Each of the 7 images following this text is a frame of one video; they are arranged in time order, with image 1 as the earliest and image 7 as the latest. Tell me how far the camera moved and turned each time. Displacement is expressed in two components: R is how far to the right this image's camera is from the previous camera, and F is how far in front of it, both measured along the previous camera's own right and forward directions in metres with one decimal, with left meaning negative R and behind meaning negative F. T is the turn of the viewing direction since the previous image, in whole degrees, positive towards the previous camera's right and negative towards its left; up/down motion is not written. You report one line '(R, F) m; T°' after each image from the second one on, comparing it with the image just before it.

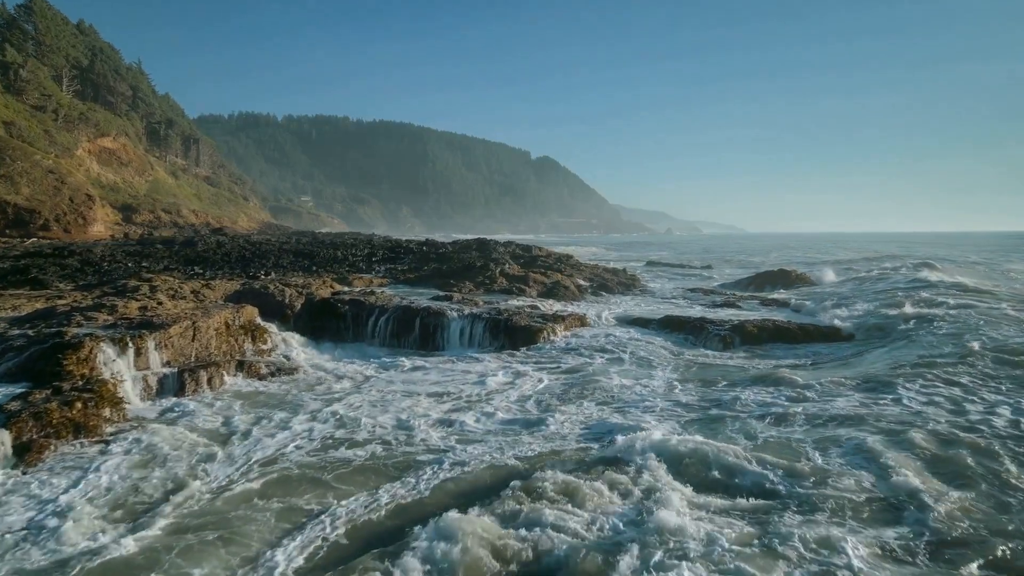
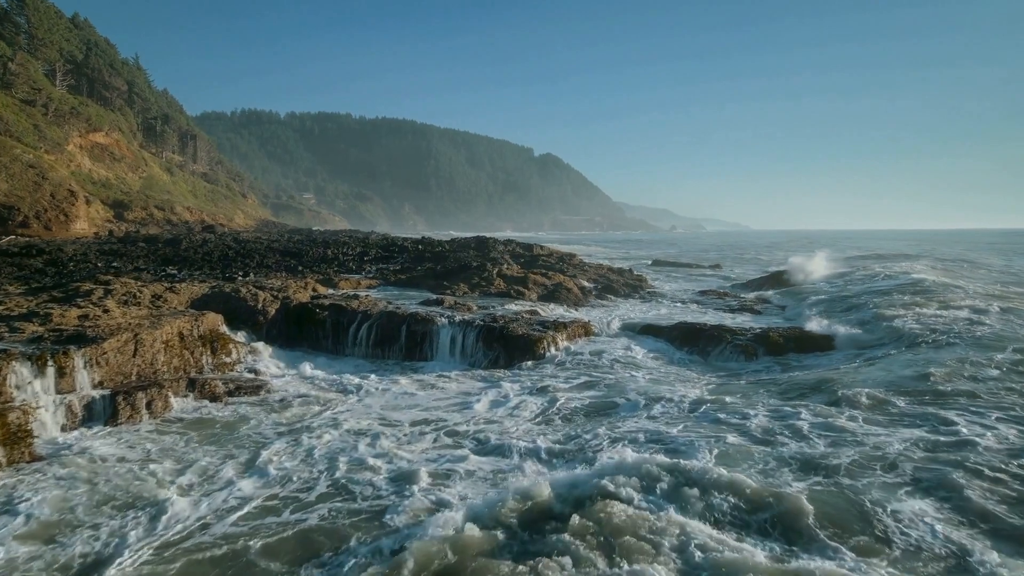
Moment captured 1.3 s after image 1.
(+0.2, +1.5) m; 0°
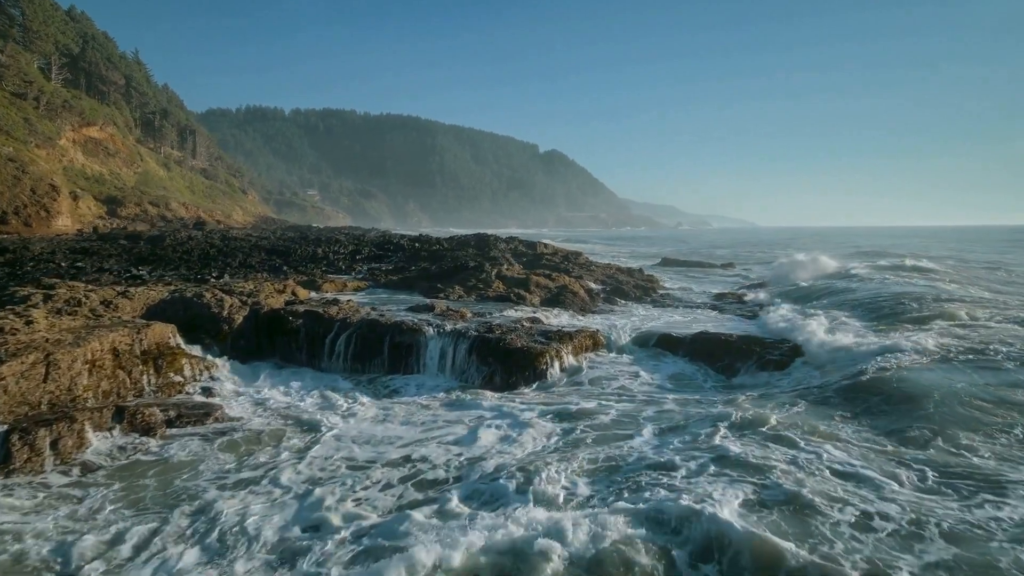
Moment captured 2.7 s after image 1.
(+0.2, +1.7) m; -1°
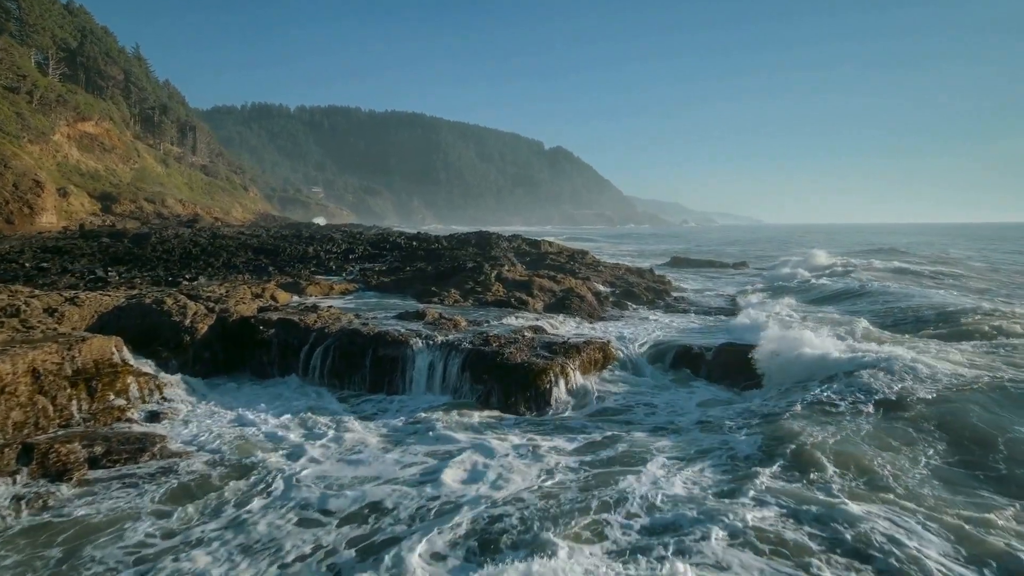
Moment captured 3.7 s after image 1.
(+0.1, +1.5) m; -1°
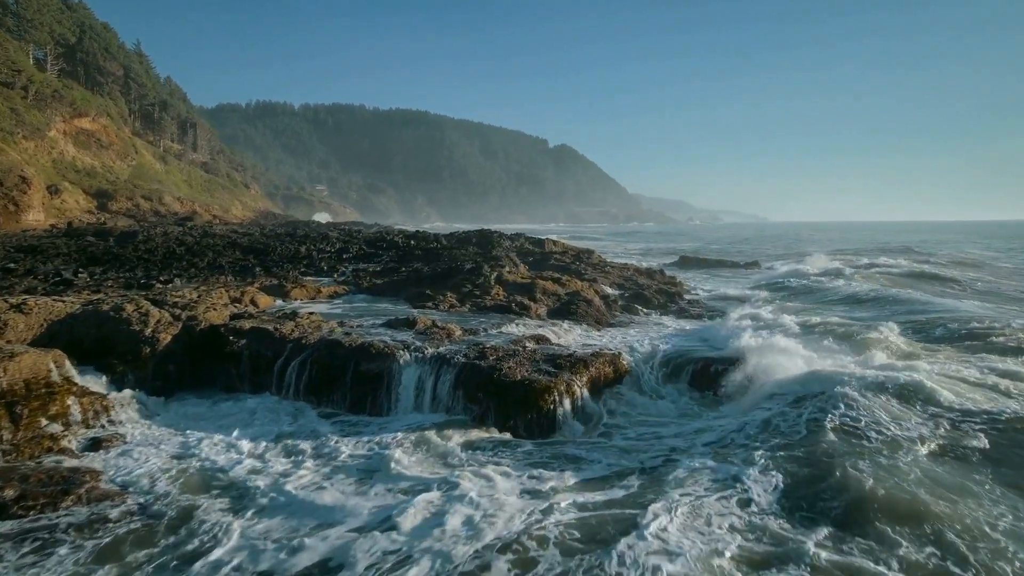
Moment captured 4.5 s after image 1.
(+0.1, +1.2) m; -1°
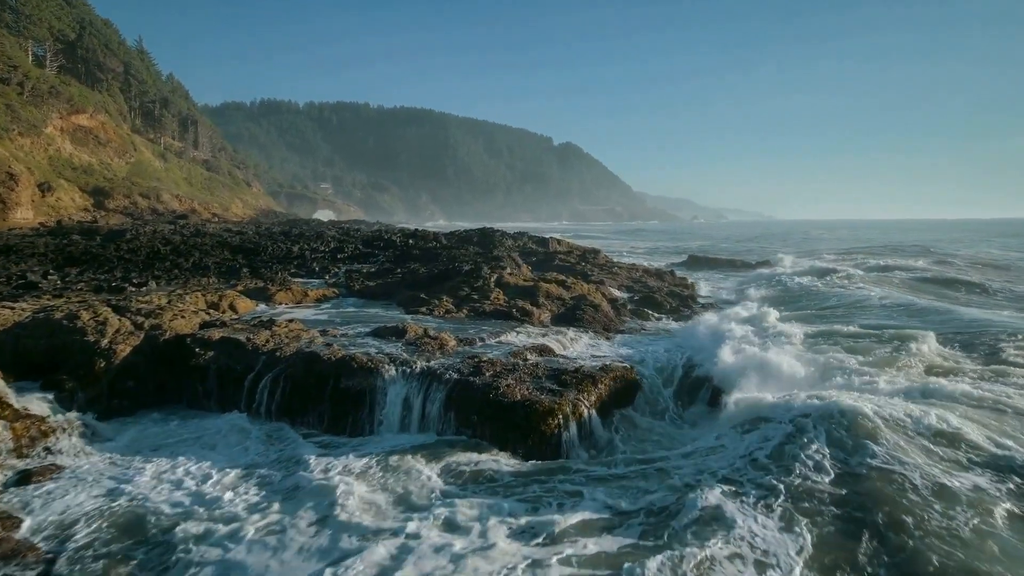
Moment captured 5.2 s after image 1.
(+0.1, +1.1) m; -1°
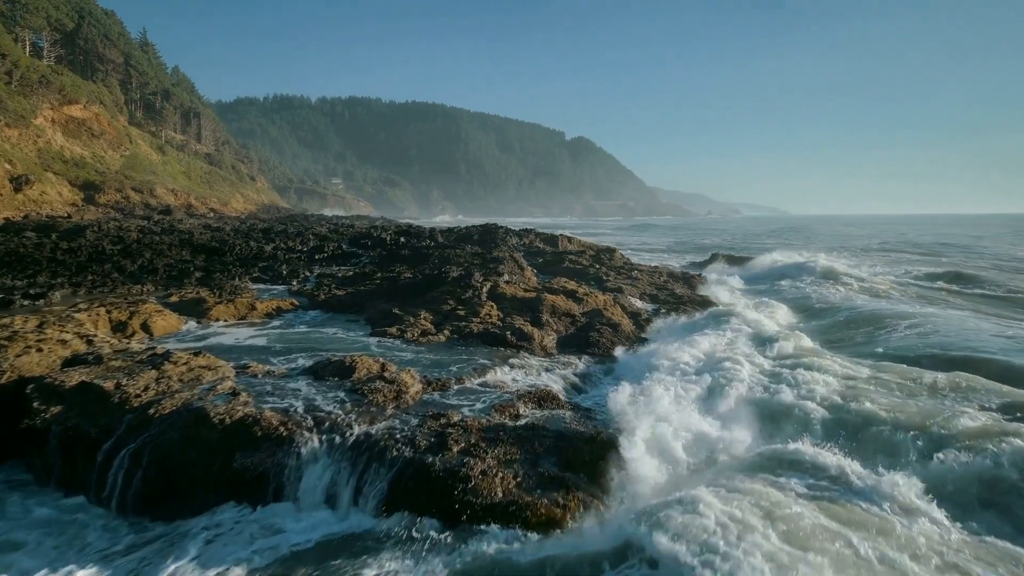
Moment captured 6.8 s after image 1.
(+0.3, +2.9) m; -1°
